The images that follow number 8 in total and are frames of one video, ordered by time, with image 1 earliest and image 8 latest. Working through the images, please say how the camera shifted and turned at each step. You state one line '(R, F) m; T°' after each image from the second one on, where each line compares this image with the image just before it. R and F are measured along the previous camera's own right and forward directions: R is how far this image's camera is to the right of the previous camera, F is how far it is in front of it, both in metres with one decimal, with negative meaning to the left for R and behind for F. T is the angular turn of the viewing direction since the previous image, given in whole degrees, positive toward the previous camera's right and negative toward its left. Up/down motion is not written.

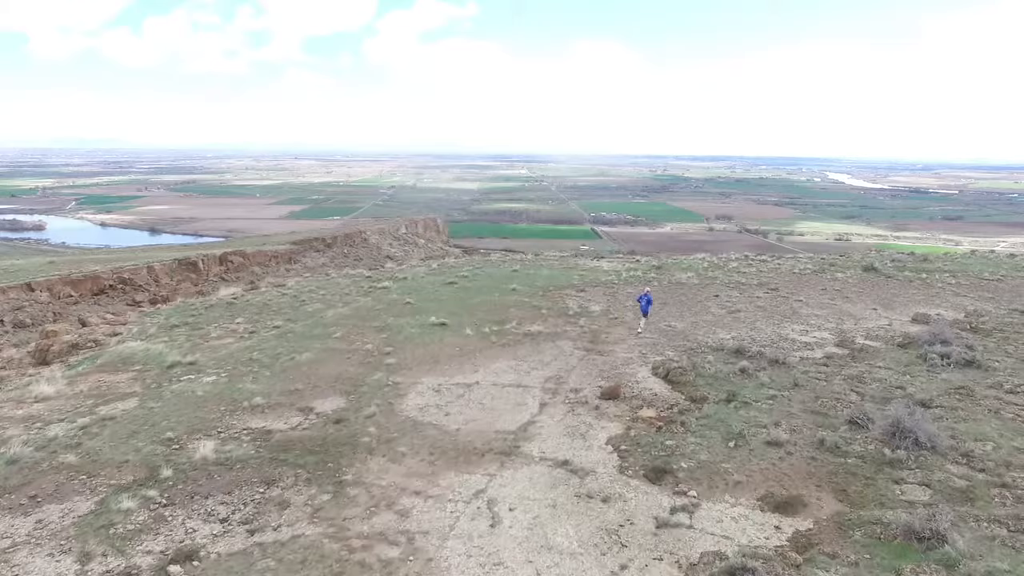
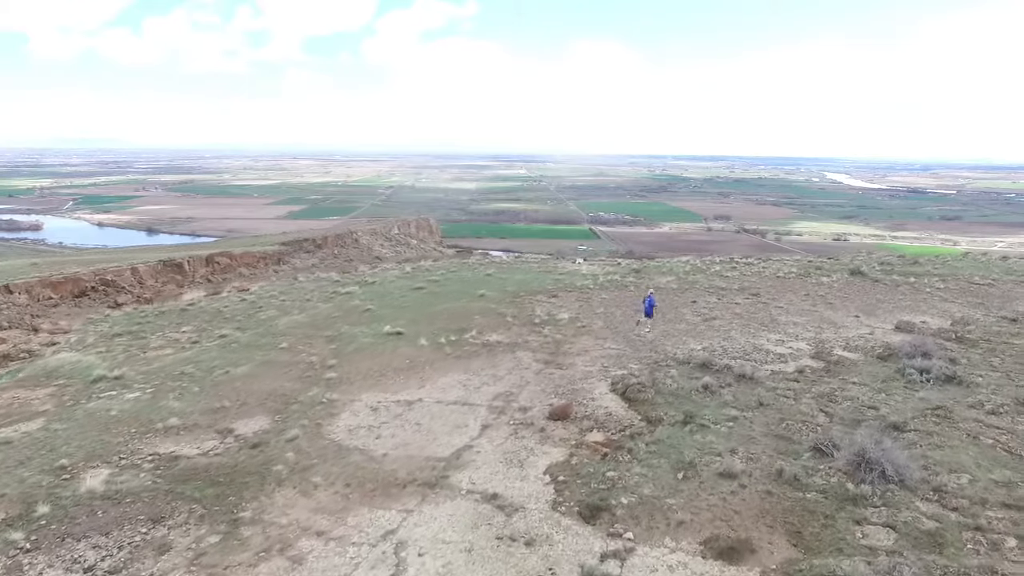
(+1.0, +0.9) m; 0°
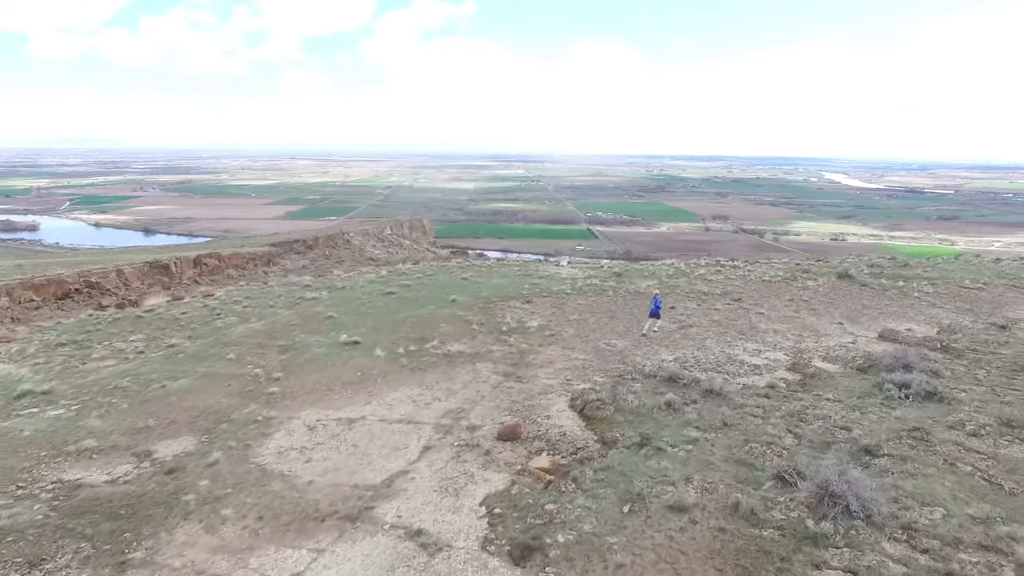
(+0.9, +0.8) m; 0°
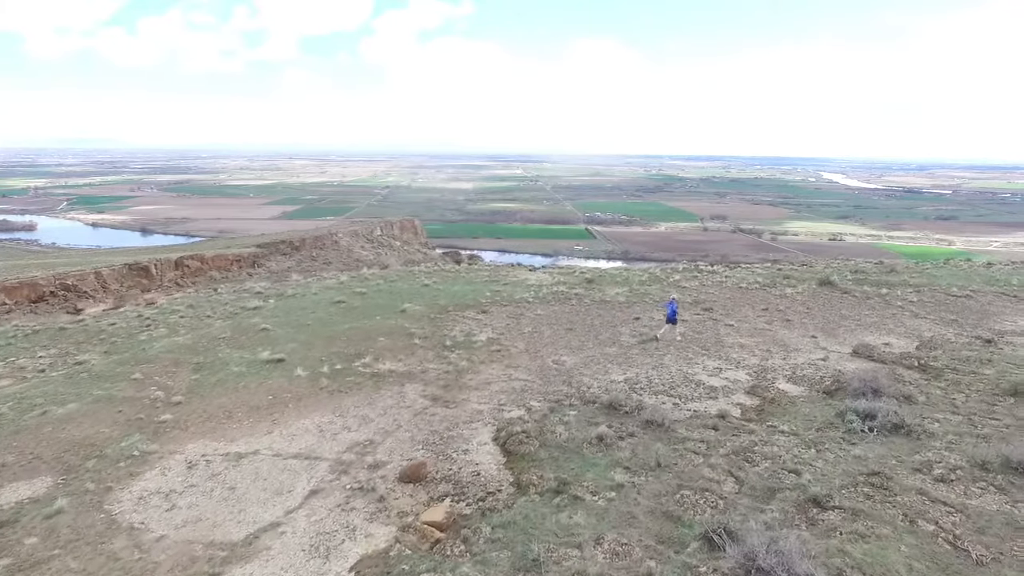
(+1.3, +1.3) m; 0°
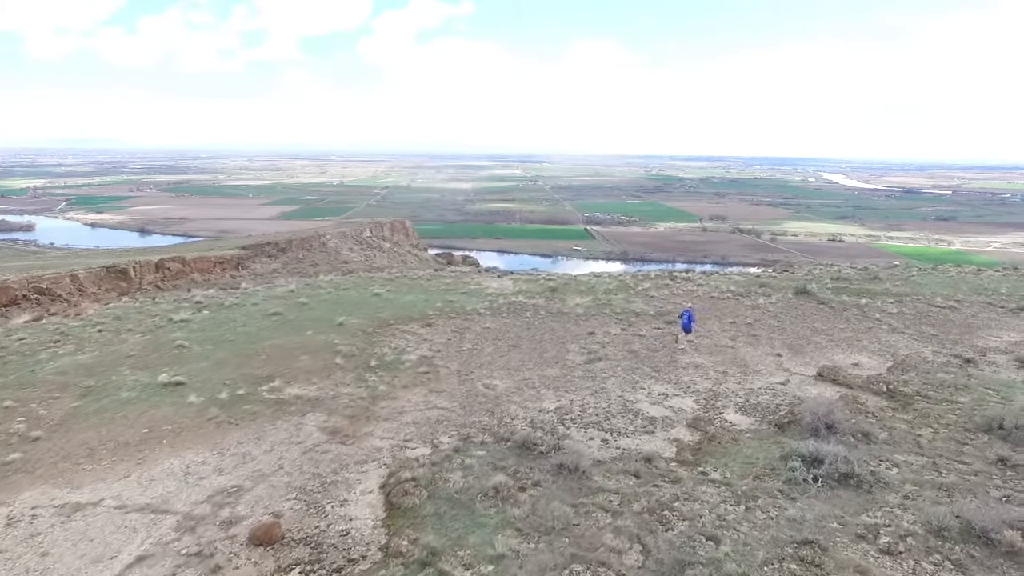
(+1.5, +1.3) m; 0°
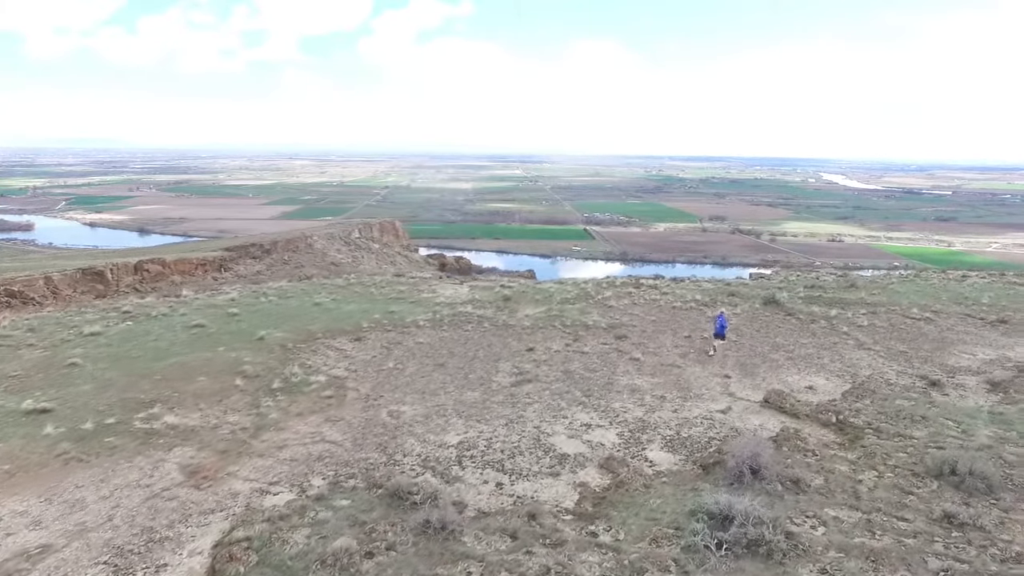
(+1.7, +1.3) m; 0°
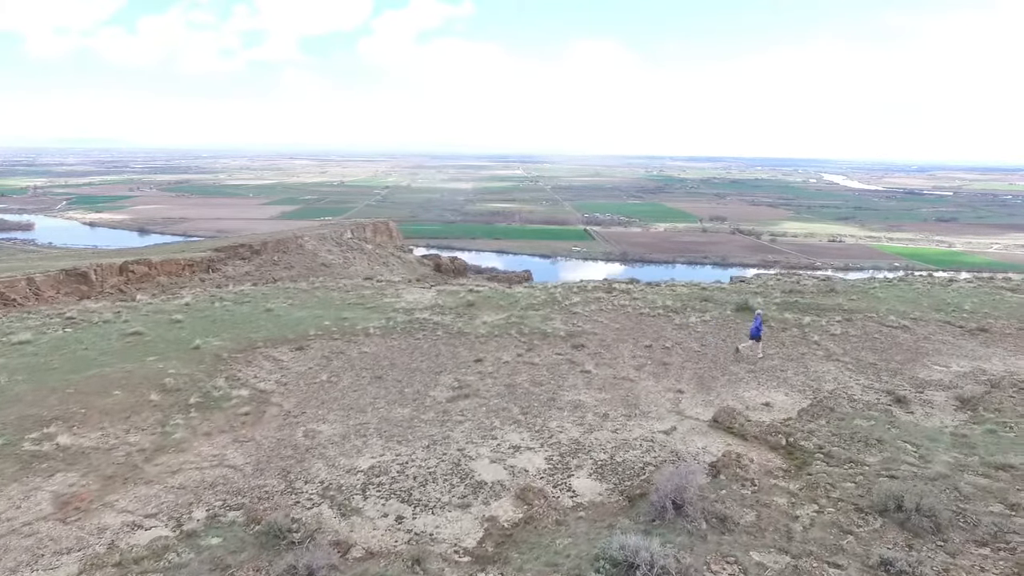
(+1.3, +0.8) m; 0°
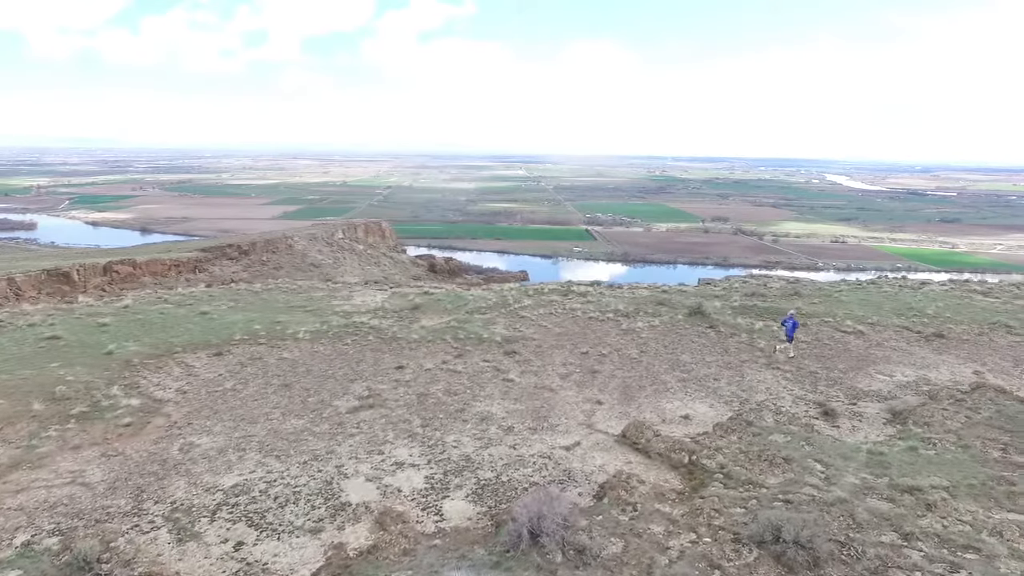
(+1.8, +0.7) m; 0°
